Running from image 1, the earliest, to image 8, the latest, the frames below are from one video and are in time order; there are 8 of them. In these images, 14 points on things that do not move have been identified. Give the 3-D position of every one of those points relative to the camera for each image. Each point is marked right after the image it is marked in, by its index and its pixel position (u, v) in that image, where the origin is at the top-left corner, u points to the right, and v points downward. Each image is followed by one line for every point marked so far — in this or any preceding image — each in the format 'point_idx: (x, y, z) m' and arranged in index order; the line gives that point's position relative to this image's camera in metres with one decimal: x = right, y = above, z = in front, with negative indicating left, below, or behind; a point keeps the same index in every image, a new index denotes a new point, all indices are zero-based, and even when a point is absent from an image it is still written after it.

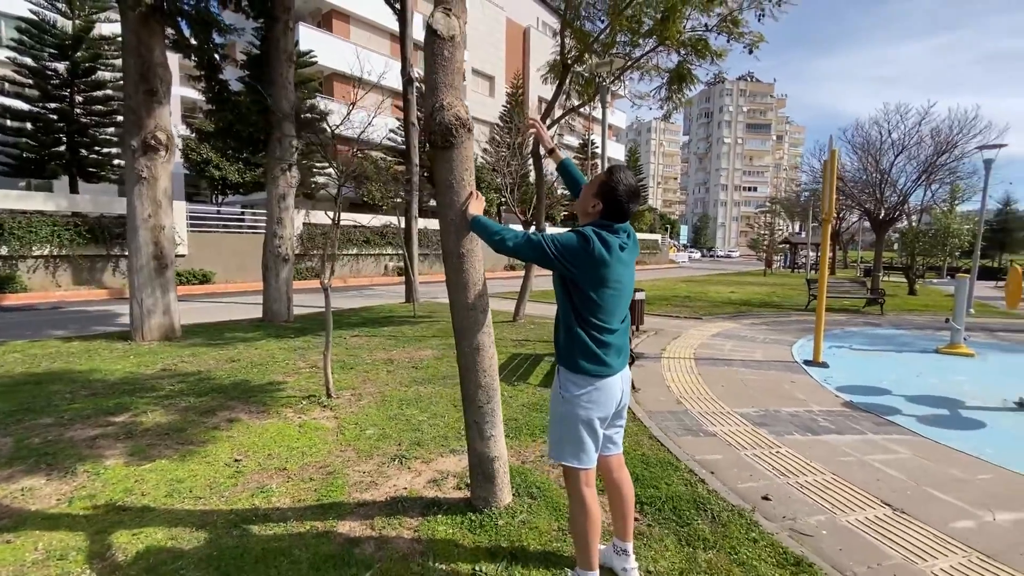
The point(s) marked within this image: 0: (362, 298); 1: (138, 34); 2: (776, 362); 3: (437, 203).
0: (-5.0, -0.3, +15.9) m
1: (-5.5, +3.7, +7.0) m
2: (+3.4, -1.0, +6.2) m
3: (-0.3, +0.4, +2.1) m
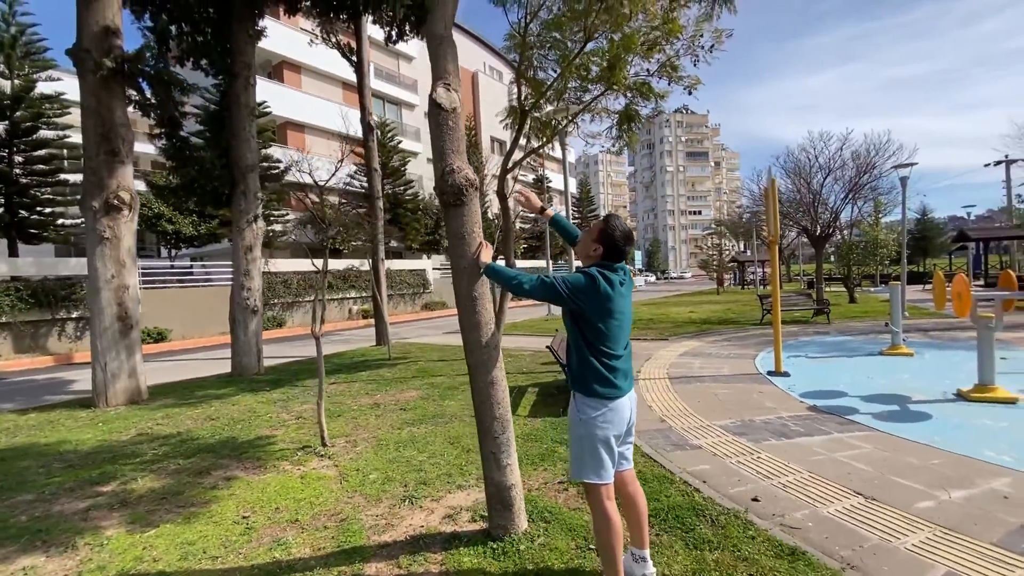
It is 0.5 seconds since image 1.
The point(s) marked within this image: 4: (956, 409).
0: (-5.9, -1.8, +15.6) m
1: (-6.1, +2.8, +7.0) m
2: (+3.2, -1.2, +6.6) m
3: (-0.3, +0.2, +2.4) m
4: (+4.4, -1.2, +4.8) m
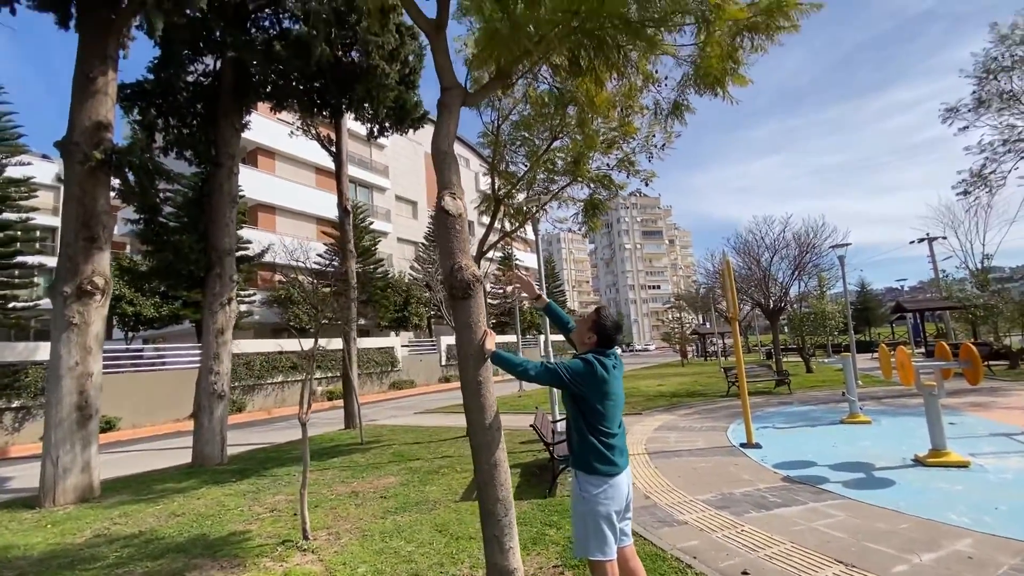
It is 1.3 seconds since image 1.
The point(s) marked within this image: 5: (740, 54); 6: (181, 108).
0: (-6.8, -4.4, +14.9) m
1: (-6.4, +1.5, +7.2) m
2: (+2.9, -2.3, +6.8) m
3: (-0.3, -0.3, +2.6) m
4: (+4.3, -2.0, +5.1) m
5: (+2.1, +2.1, +4.4) m
6: (-6.8, +3.7, +9.9) m
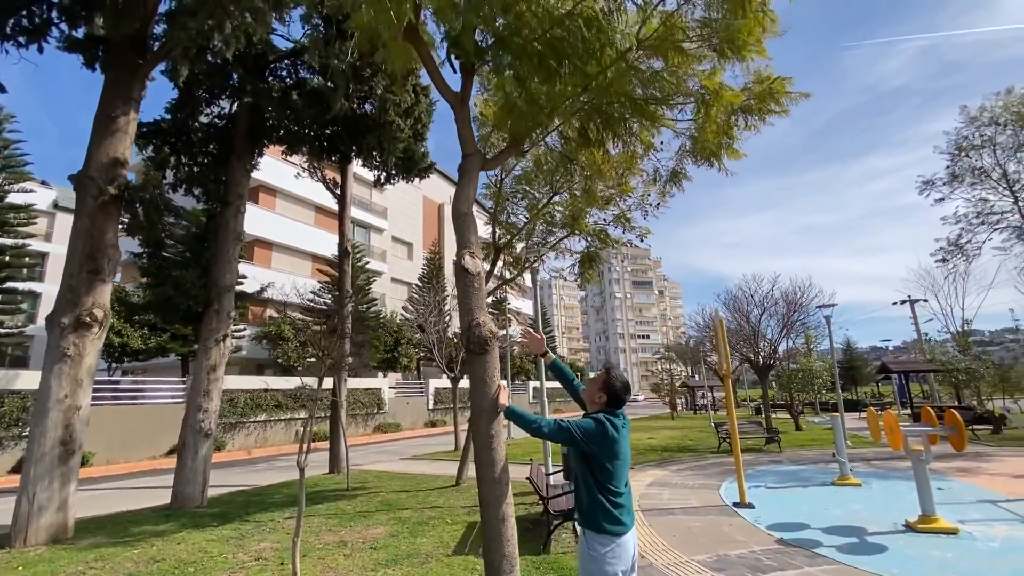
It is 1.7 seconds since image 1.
0: (-7.2, -5.5, +14.5) m
1: (-6.4, +1.0, +7.3) m
2: (+2.8, -3.1, +6.8) m
3: (-0.2, -0.6, +2.7) m
4: (+4.2, -2.7, +5.1) m
5: (+2.2, +1.6, +4.8) m
6: (-6.7, +3.0, +10.2) m
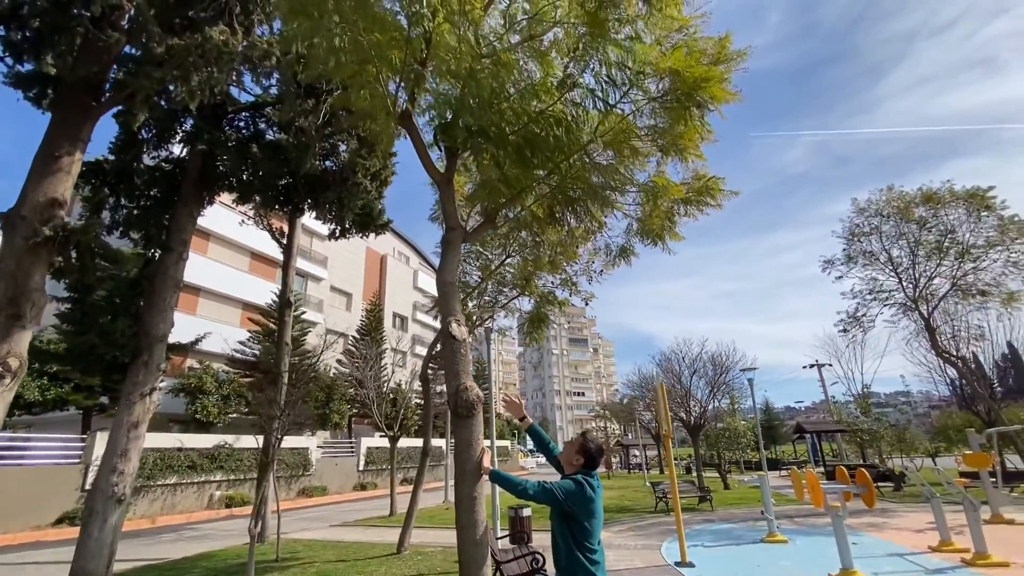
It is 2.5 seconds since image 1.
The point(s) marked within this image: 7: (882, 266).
0: (-8.9, -6.9, +13.0) m
1: (-7.0, +0.4, +6.8) m
2: (+2.1, -4.1, +7.0) m
3: (-0.3, -1.0, +2.9) m
4: (+3.7, -3.6, +5.6) m
5: (+1.9, +0.8, +5.4) m
6: (-7.7, +2.0, +9.8) m
7: (+12.4, +0.8, +16.1) m
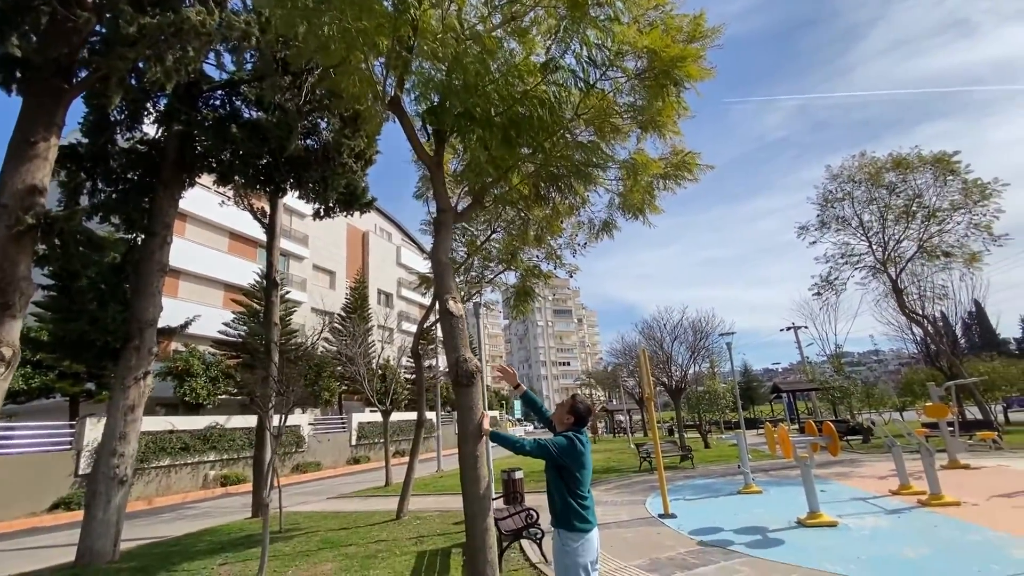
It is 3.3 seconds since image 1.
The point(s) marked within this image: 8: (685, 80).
0: (-9.1, -6.4, +13.3) m
1: (-7.2, +0.5, +6.8) m
2: (+2.0, -3.6, +7.5) m
3: (-0.4, -0.9, +3.1) m
4: (+3.7, -3.1, +6.1) m
5: (+1.7, +1.2, +5.7) m
6: (-8.0, +2.3, +9.7) m
7: (+11.8, +2.0, +16.7) m
8: (+1.7, +2.1, +4.8) m
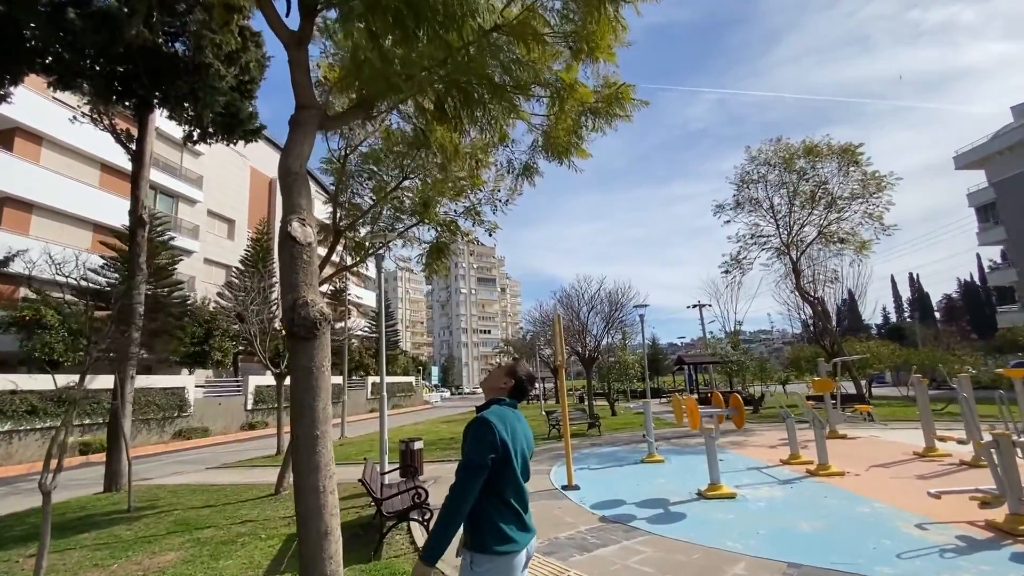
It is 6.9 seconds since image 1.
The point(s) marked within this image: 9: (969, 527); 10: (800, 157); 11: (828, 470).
0: (-11.5, -4.9, +11.2) m
1: (-8.2, +1.5, +4.7) m
2: (+0.4, -3.0, +7.1) m
3: (-1.0, -0.5, +2.2) m
4: (+2.3, -2.7, +6.0) m
5: (+0.7, +1.6, +5.0) m
6: (-9.4, +3.5, +7.3) m
7: (+9.1, +2.7, +17.3) m
8: (+1.0, +2.5, +4.1) m
9: (+4.5, -2.3, +4.7) m
10: (+9.7, +4.4, +16.2) m
11: (+4.8, -2.7, +7.3) m
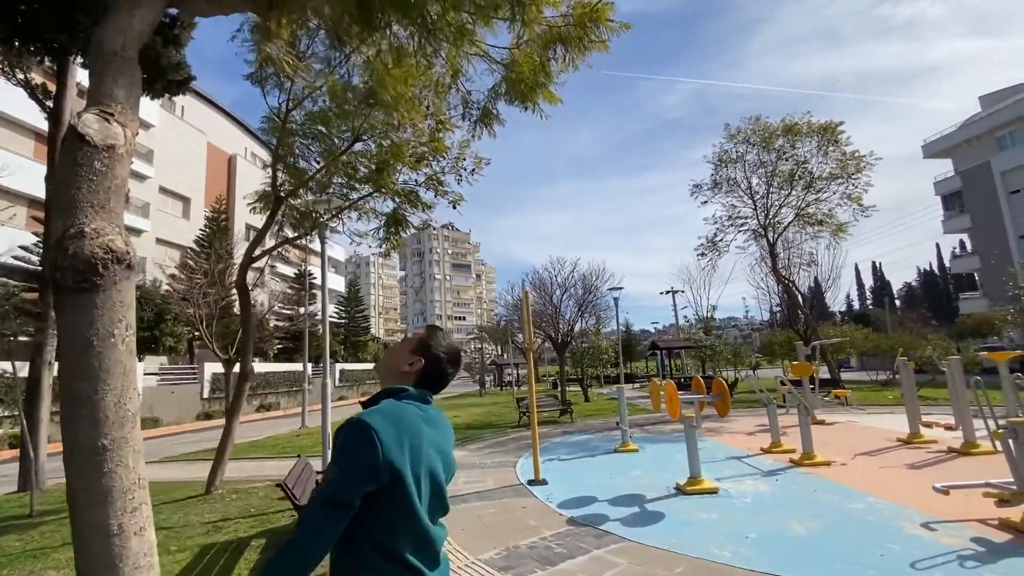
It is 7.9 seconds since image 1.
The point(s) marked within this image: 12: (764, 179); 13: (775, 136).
0: (-12.3, -4.3, +10.0) m
1: (-8.6, +1.9, +3.4) m
2: (-0.1, -2.7, +6.4) m
3: (-1.3, -0.2, +1.4) m
4: (+1.9, -2.4, +5.4) m
5: (+0.3, +1.9, +4.1) m
6: (-9.9, +3.9, +5.9) m
7: (+8.1, +3.3, +16.9) m
8: (+0.6, +2.8, +3.2) m
9: (+4.1, -2.1, +4.2) m
10: (+8.8, +5.0, +15.7) m
11: (+4.2, -2.4, +6.8) m
12: (+8.6, +3.7, +16.4) m
13: (+8.6, +5.0, +15.7) m
